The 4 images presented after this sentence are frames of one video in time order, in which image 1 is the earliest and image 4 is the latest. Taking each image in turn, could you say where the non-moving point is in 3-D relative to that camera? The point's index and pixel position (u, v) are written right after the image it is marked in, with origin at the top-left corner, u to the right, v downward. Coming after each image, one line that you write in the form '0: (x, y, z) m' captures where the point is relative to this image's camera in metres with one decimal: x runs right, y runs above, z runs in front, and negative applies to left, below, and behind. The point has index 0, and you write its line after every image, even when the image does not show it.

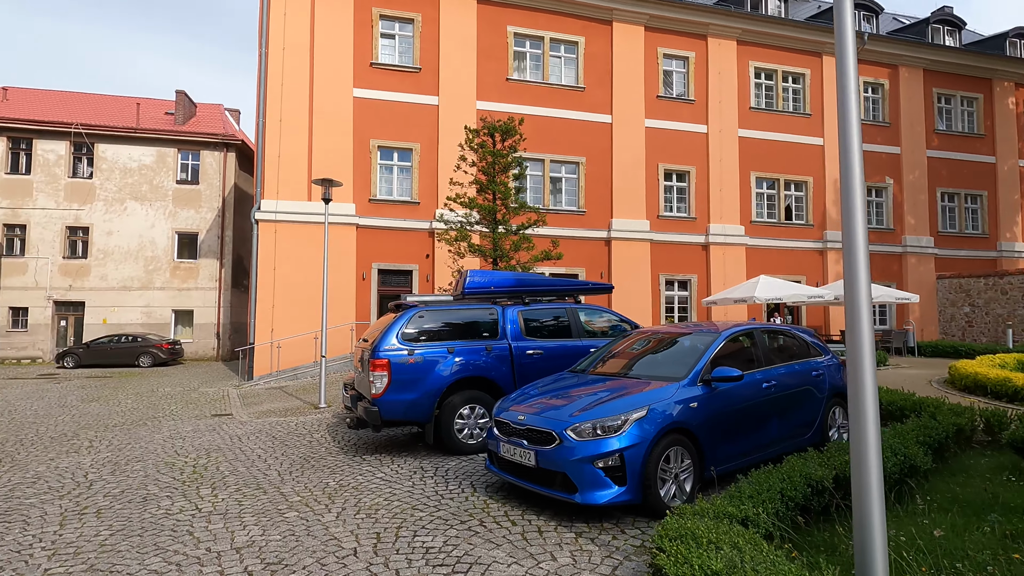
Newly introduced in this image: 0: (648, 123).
0: (+4.7, +5.8, +18.7) m
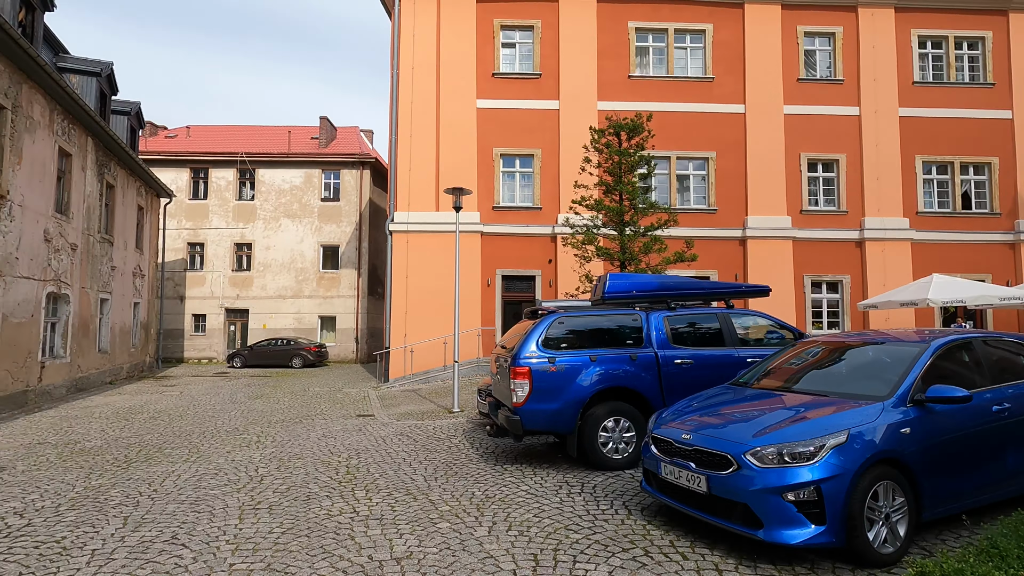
0: (+8.8, +5.7, +17.1) m
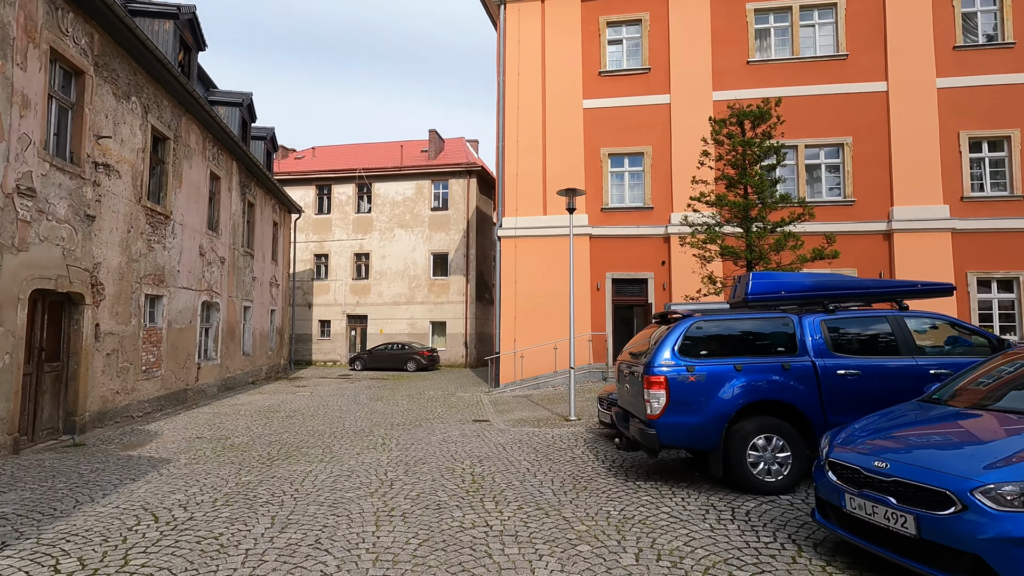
0: (+11.9, +5.7, +14.9) m
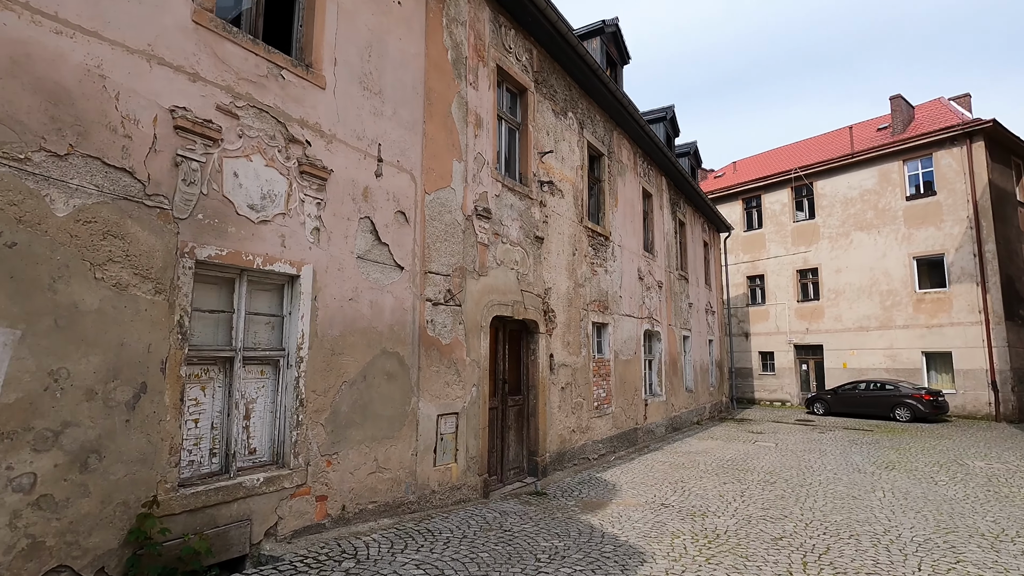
0: (+18.2, +6.8, +0.4) m
